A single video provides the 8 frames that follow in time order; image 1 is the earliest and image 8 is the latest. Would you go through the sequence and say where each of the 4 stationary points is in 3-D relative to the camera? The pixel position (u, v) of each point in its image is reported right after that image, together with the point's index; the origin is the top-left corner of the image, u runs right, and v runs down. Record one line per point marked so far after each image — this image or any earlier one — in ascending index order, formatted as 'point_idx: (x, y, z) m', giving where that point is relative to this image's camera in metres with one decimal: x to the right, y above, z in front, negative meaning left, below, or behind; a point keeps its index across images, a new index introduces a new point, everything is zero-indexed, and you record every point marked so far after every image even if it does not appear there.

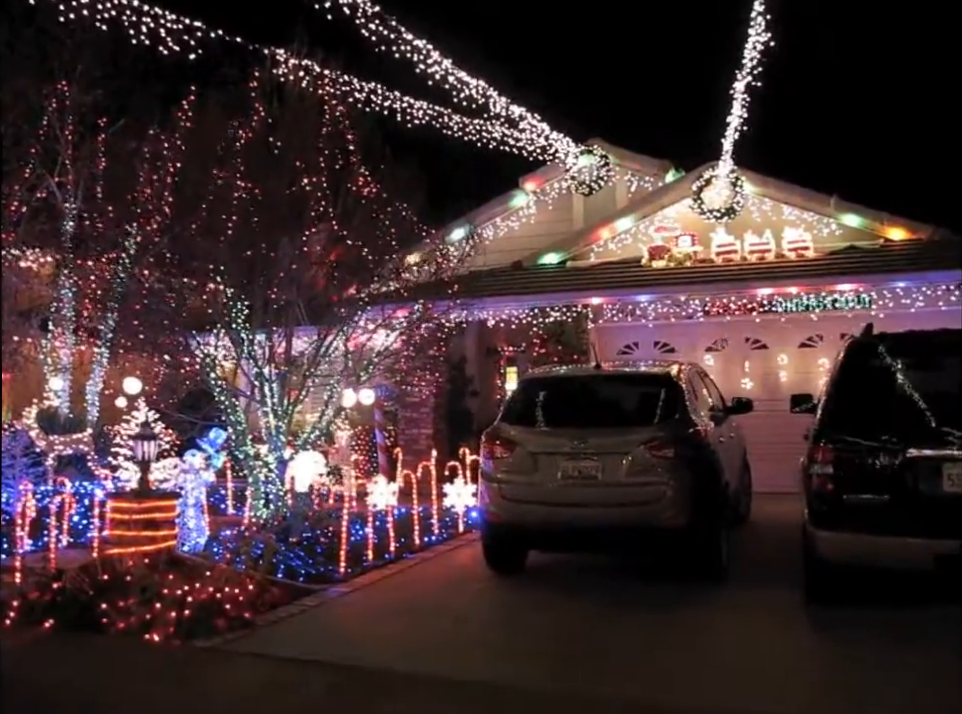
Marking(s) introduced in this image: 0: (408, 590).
0: (-0.6, -2.0, +7.5) m
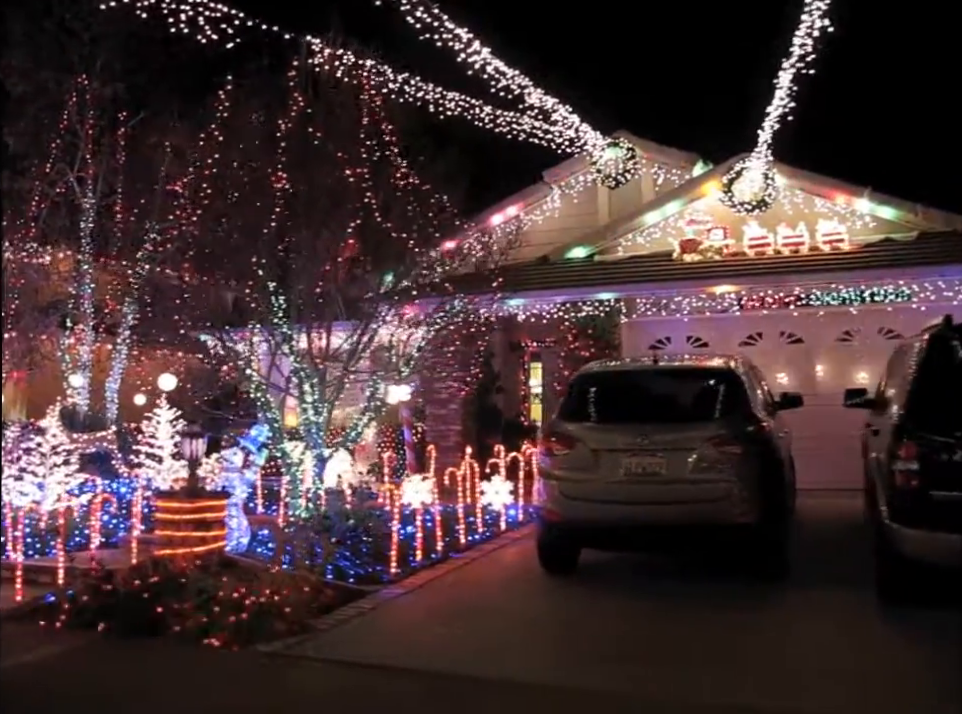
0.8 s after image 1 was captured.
0: (-0.1, -2.0, +7.3) m
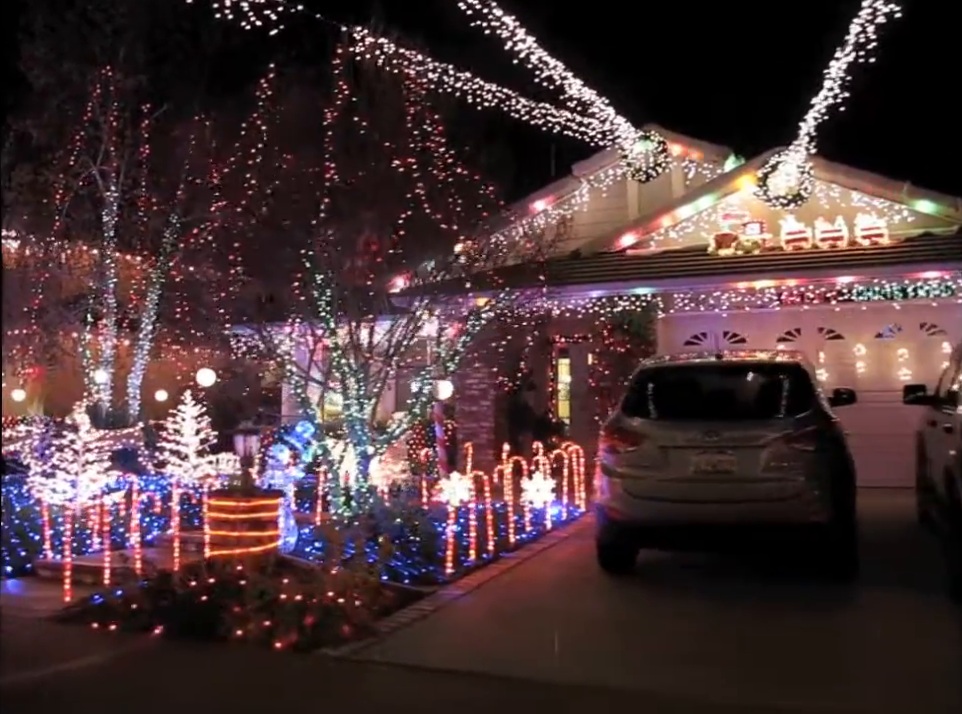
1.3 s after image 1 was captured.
0: (+0.4, -1.9, +7.1) m
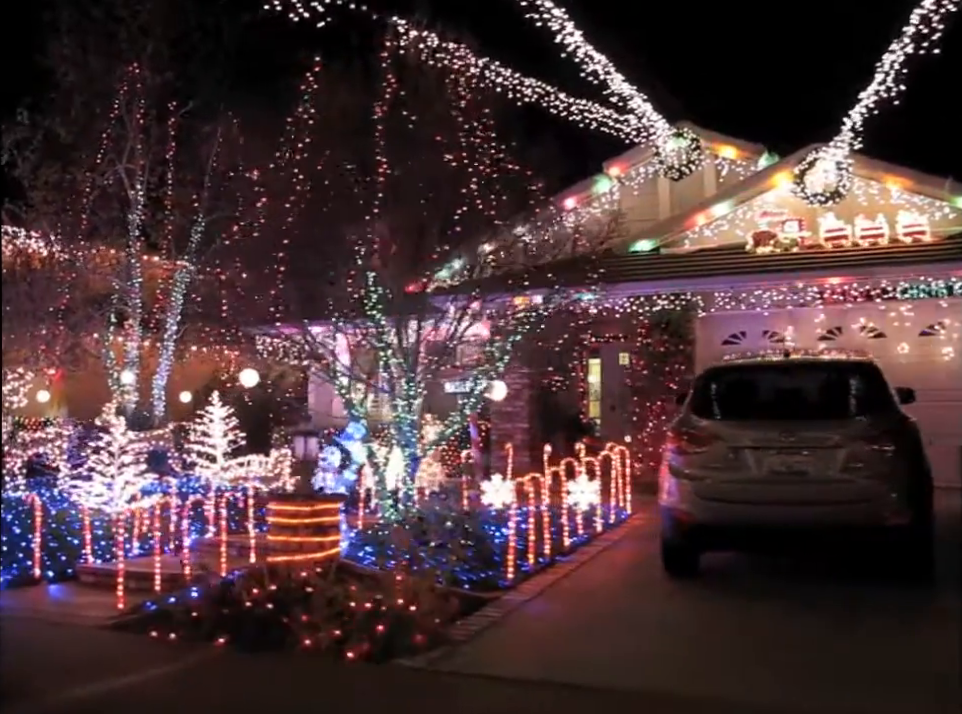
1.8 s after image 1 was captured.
0: (+0.9, -1.9, +6.9) m
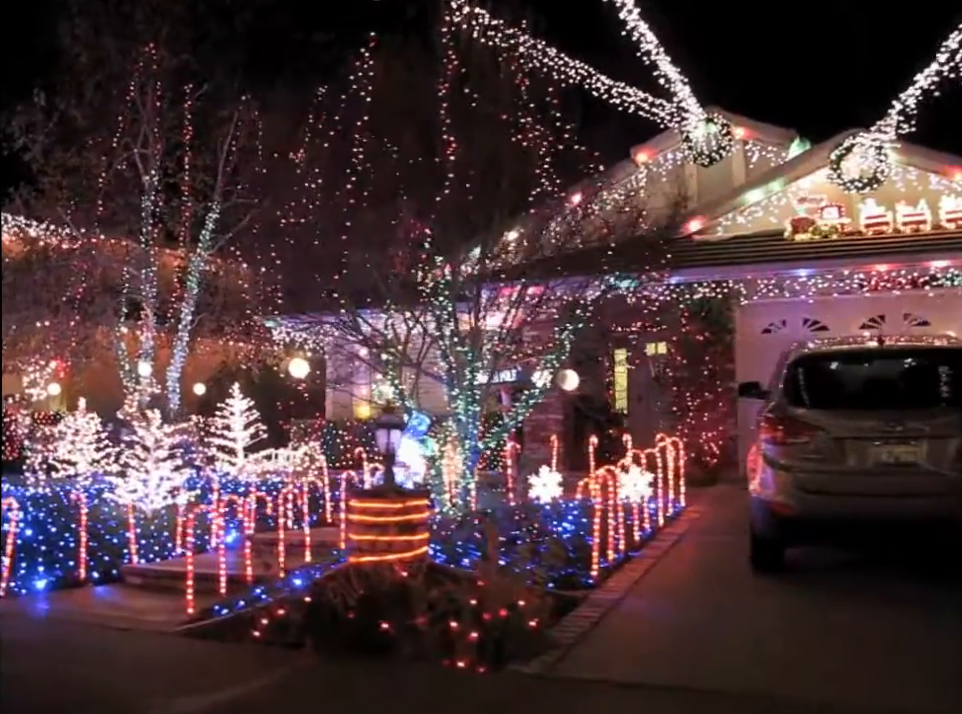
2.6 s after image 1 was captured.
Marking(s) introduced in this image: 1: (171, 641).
0: (+1.5, -1.8, +6.6) m
1: (-2.0, -1.9, +5.8) m
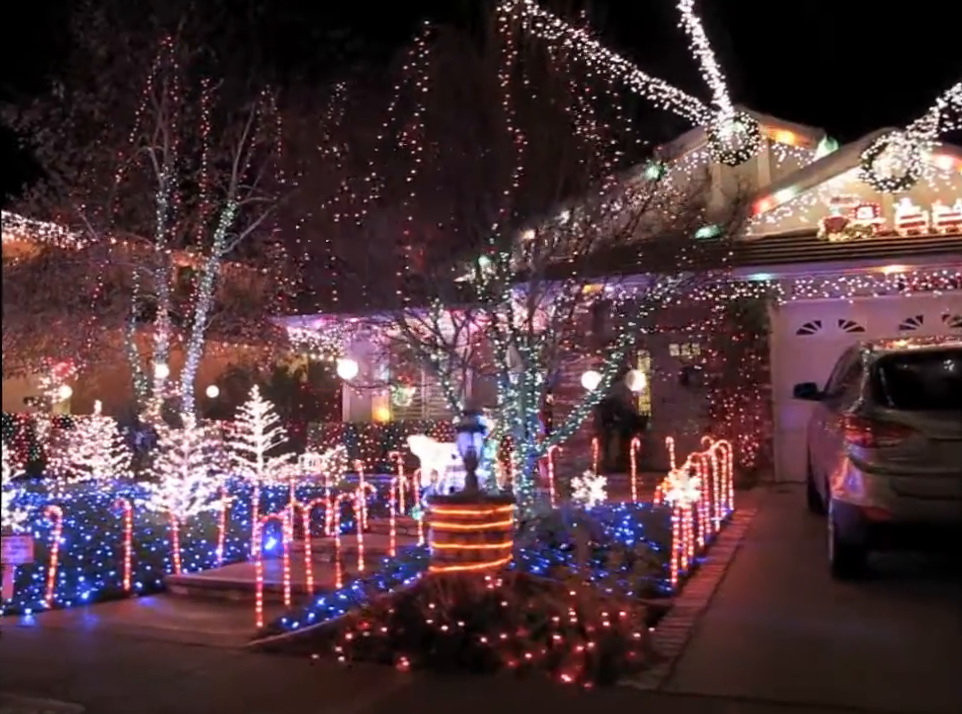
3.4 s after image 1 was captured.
0: (+2.1, -1.8, +6.4) m
1: (-1.5, -1.9, +5.5) m
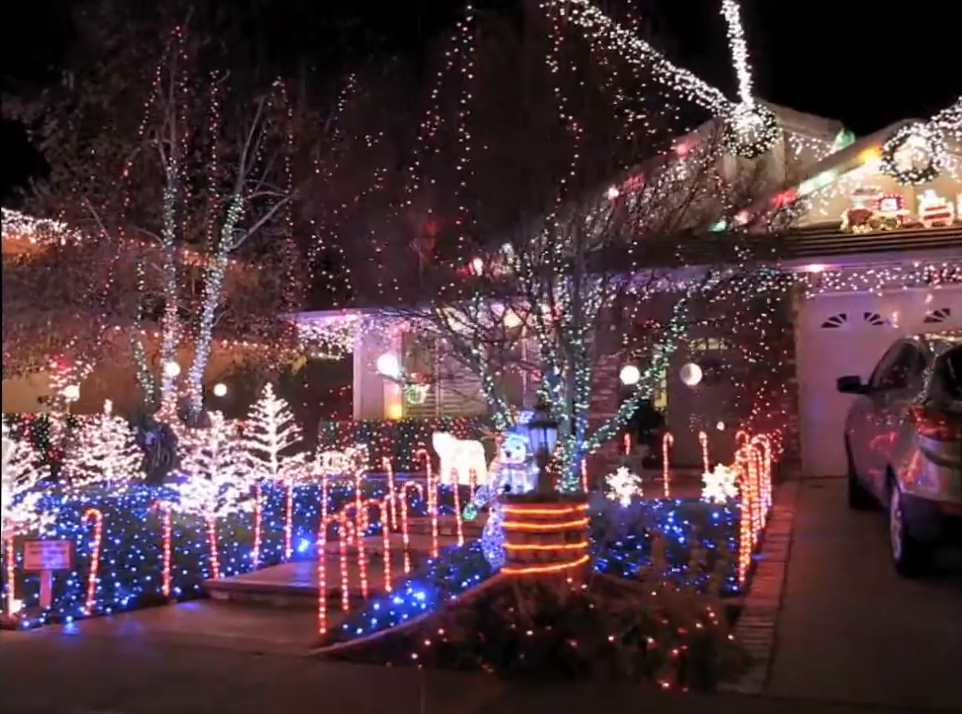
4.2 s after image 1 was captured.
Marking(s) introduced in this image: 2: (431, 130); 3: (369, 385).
0: (+2.5, -1.7, +6.3) m
1: (-1.0, -1.8, +5.2) m
2: (-0.5, +2.3, +8.9) m
3: (-1.8, -0.4, +14.5) m
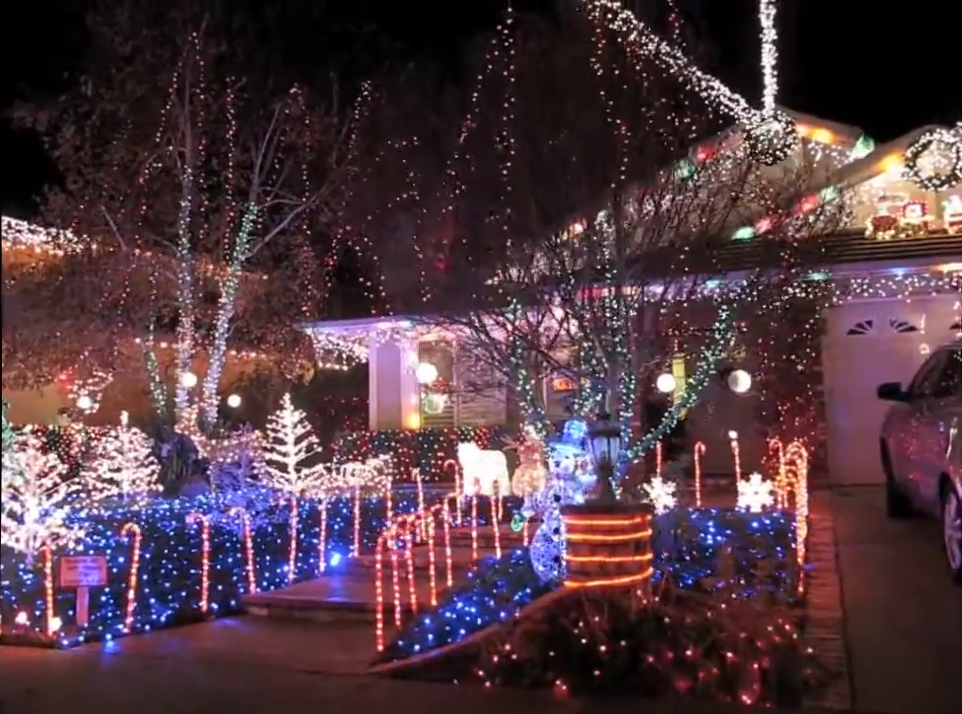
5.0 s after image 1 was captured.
0: (+2.9, -1.8, +6.1) m
1: (-0.6, -1.9, +5.1) m
2: (-0.2, +2.2, +8.8) m
3: (-1.5, -0.6, +14.4) m
